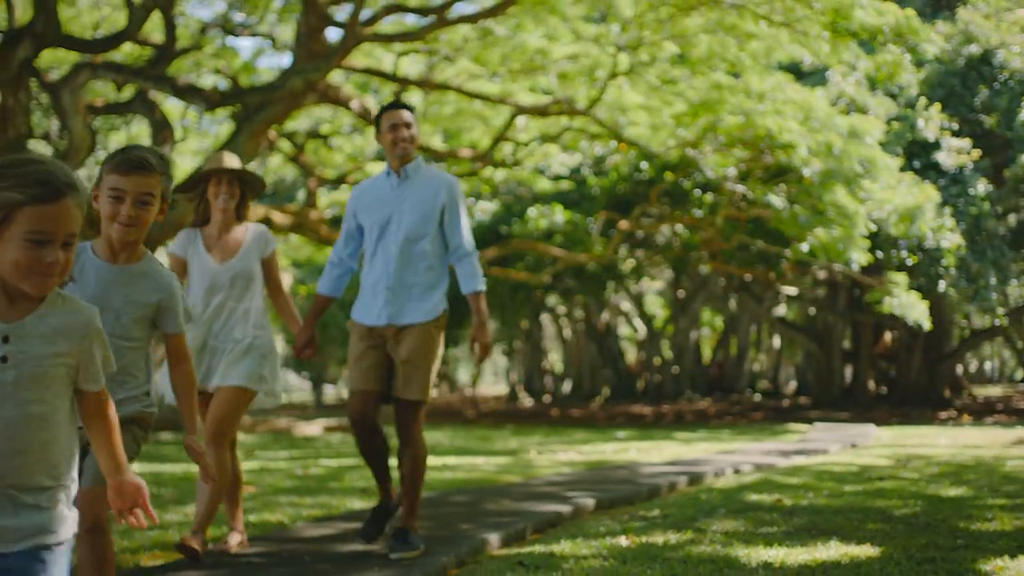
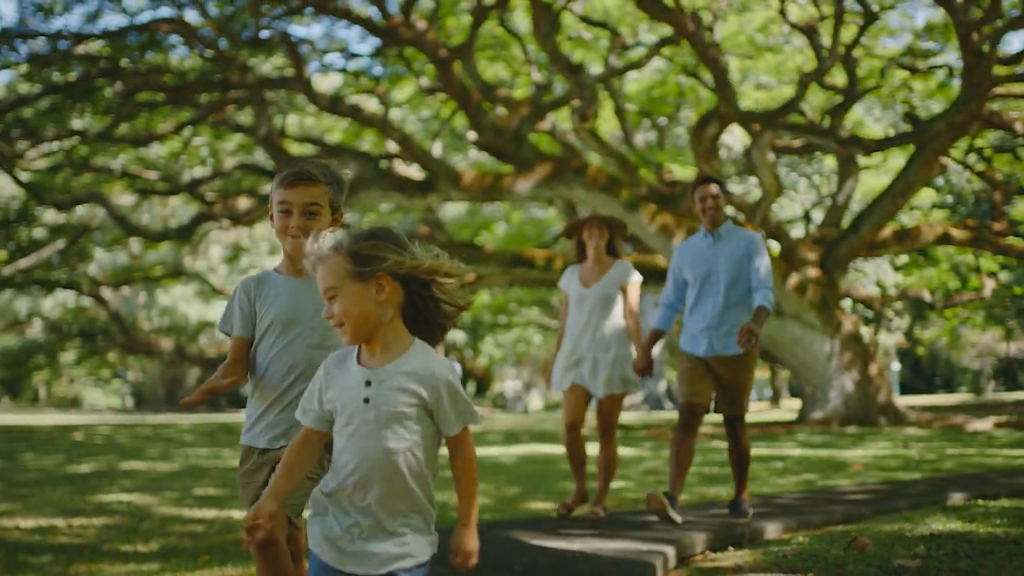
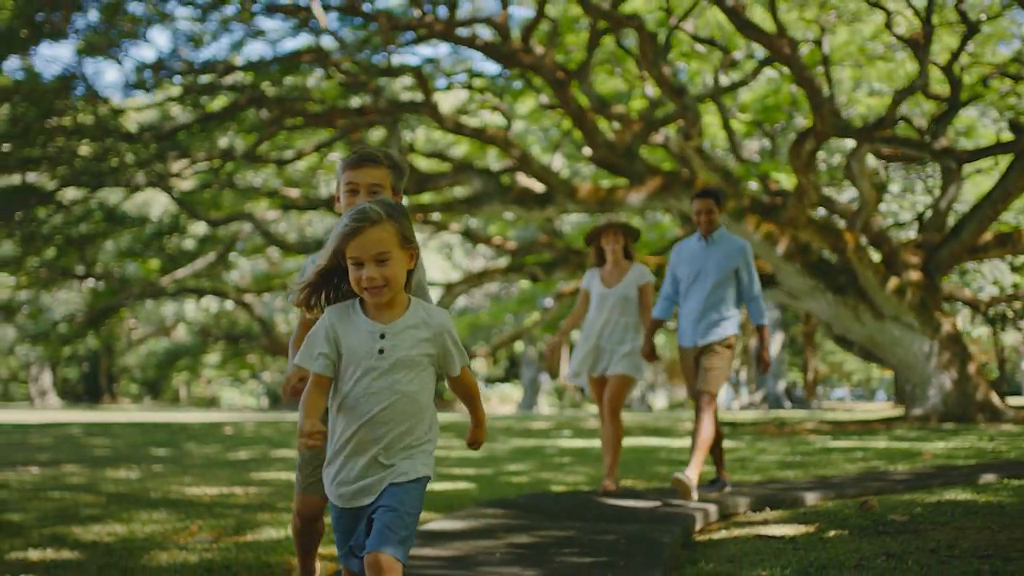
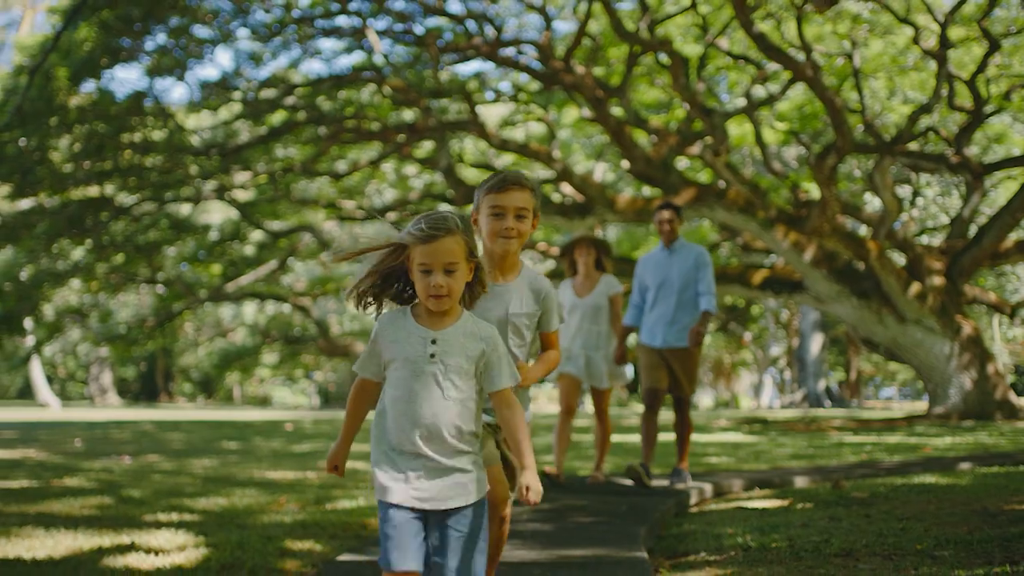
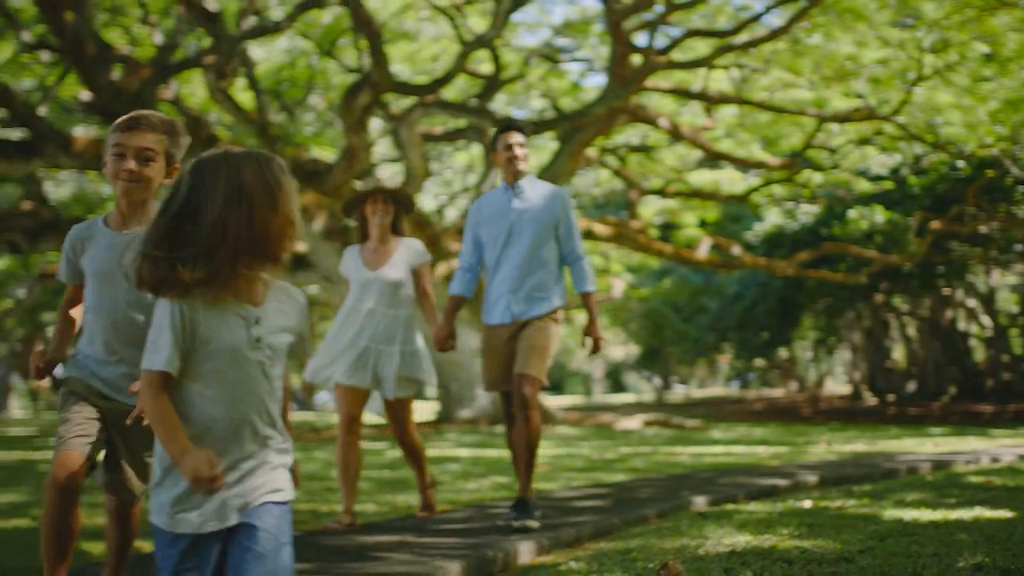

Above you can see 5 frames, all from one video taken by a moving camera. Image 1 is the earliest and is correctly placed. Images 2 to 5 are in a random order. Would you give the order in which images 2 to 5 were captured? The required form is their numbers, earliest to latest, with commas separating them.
5, 2, 3, 4
